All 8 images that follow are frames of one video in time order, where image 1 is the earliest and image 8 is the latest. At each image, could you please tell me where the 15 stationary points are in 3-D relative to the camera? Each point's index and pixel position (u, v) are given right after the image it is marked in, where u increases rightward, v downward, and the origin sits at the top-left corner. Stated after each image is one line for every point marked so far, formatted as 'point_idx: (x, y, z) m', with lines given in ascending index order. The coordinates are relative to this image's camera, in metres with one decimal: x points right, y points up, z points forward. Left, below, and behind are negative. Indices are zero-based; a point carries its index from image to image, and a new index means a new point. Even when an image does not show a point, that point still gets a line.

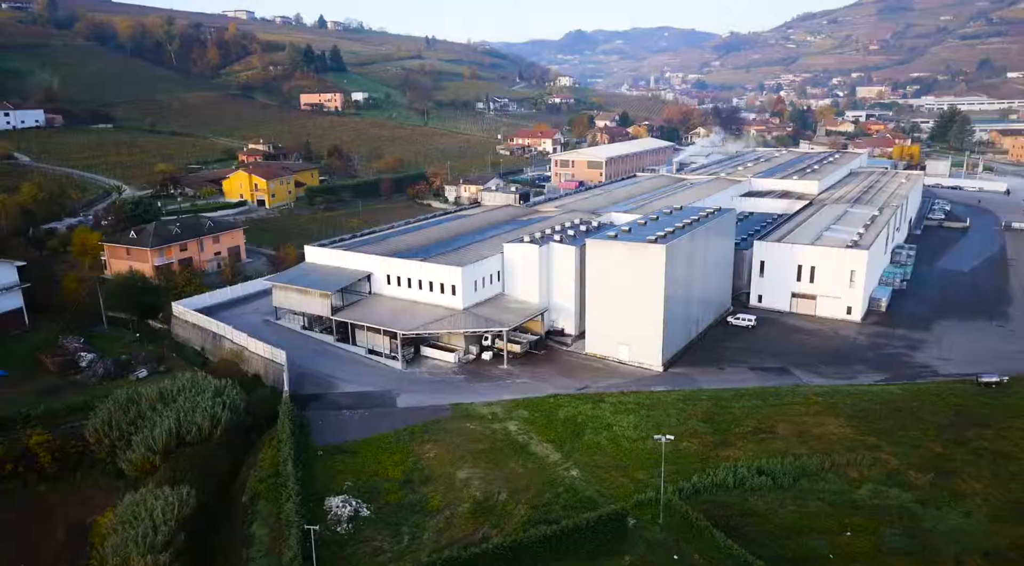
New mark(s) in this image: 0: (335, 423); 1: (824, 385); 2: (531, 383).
0: (-2.9, -2.3, +12.5) m
1: (+5.8, -1.9, +14.2) m
2: (+0.3, -1.9, +14.2) m
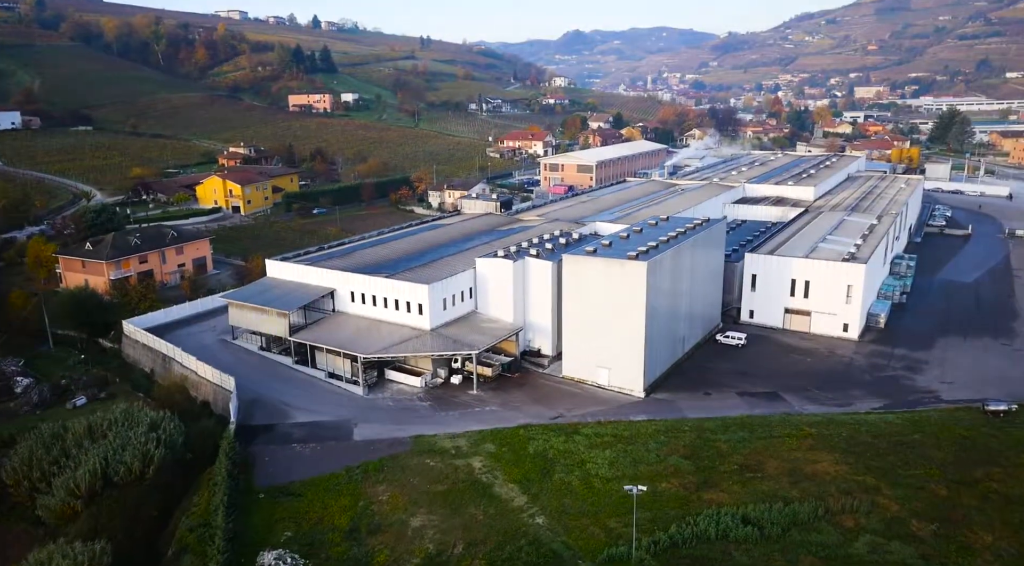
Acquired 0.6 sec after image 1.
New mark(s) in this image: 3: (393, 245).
0: (-3.4, -2.6, +11.4) m
1: (+5.3, -2.2, +13.1) m
2: (-0.2, -2.2, +13.1) m
3: (-2.7, +0.9, +17.4) m
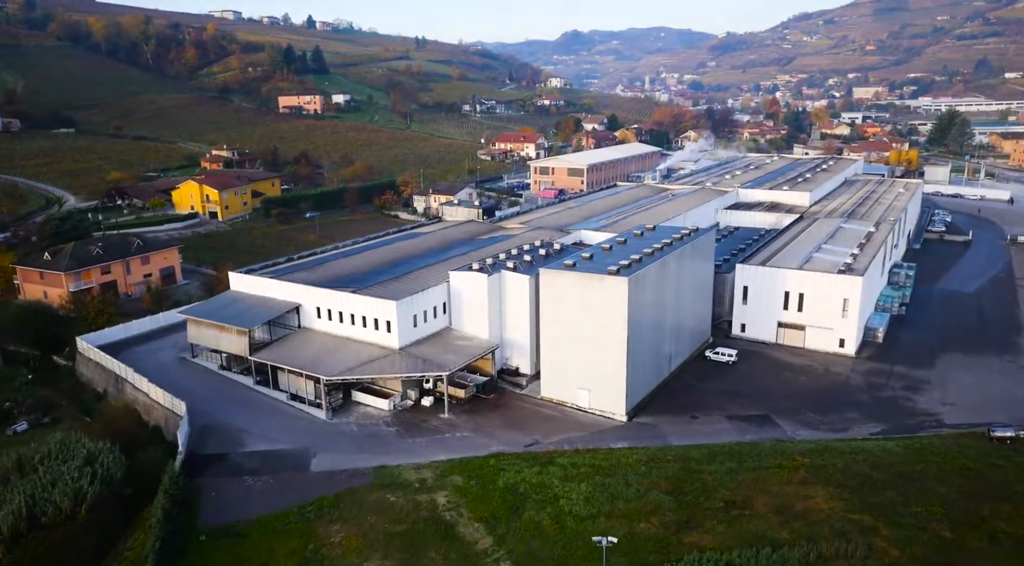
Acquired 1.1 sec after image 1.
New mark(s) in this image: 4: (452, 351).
0: (-3.9, -2.9, +10.5) m
1: (+4.8, -2.5, +12.2) m
2: (-0.6, -2.5, +12.2) m
3: (-3.2, +0.6, +16.6) m
4: (-1.1, -1.2, +13.5) m
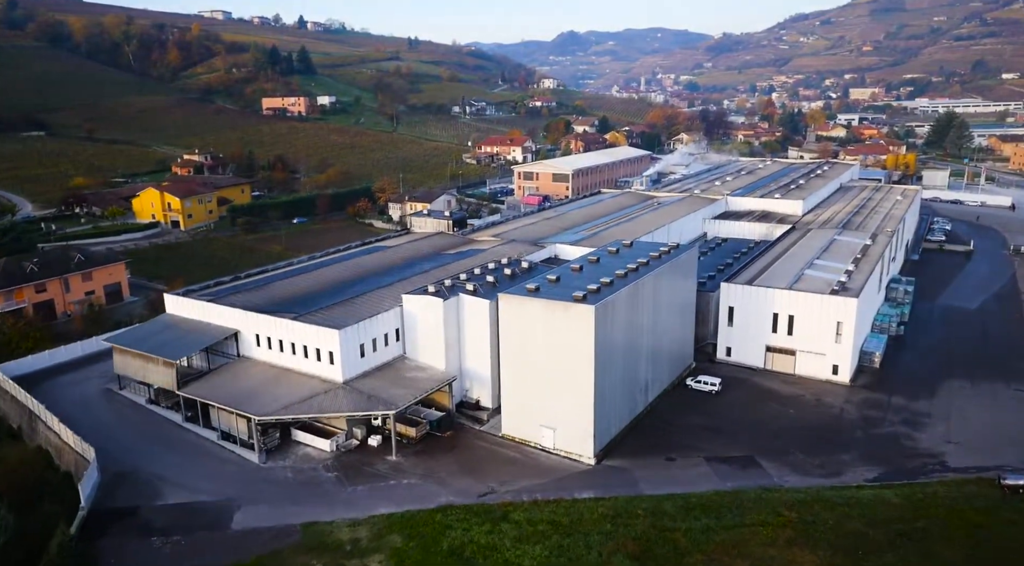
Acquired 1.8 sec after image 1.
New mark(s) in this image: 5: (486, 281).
0: (-4.5, -3.3, +9.2) m
1: (+4.1, -2.9, +10.9) m
2: (-1.3, -2.9, +10.9) m
3: (-3.9, +0.2, +15.2) m
4: (-1.7, -1.6, +12.2) m
5: (-0.5, 0.0, +13.6) m
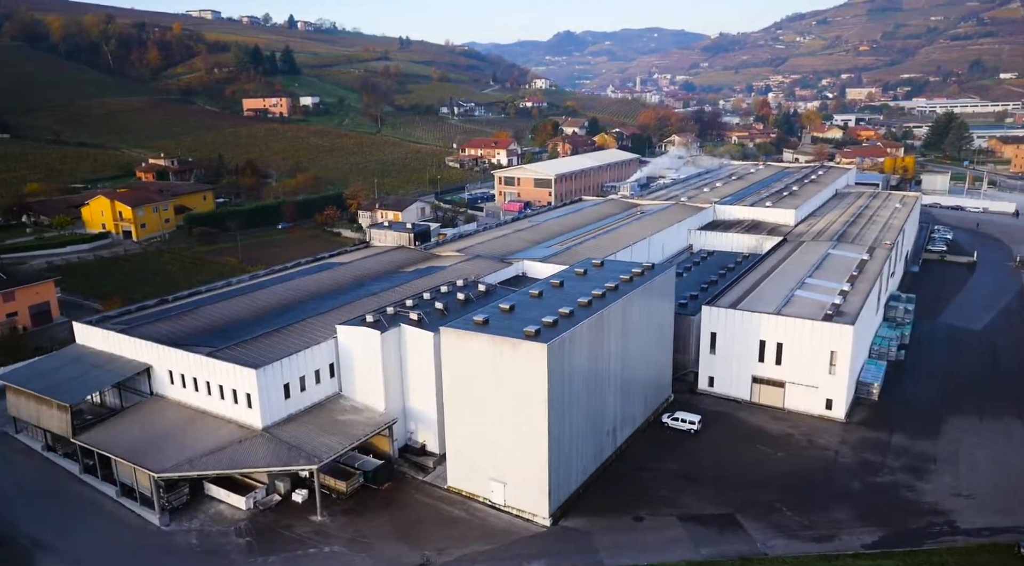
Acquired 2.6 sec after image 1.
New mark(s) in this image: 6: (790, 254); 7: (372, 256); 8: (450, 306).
0: (-5.3, -3.8, +7.6) m
1: (+3.4, -3.3, +9.4) m
2: (-2.1, -3.3, +9.3) m
3: (-4.6, -0.3, +13.6) m
4: (-2.5, -2.1, +10.6) m
5: (-1.2, -0.4, +12.1) m
6: (+6.8, +0.7, +18.7) m
7: (-3.2, +0.6, +17.3) m
8: (-1.0, -0.4, +12.3) m
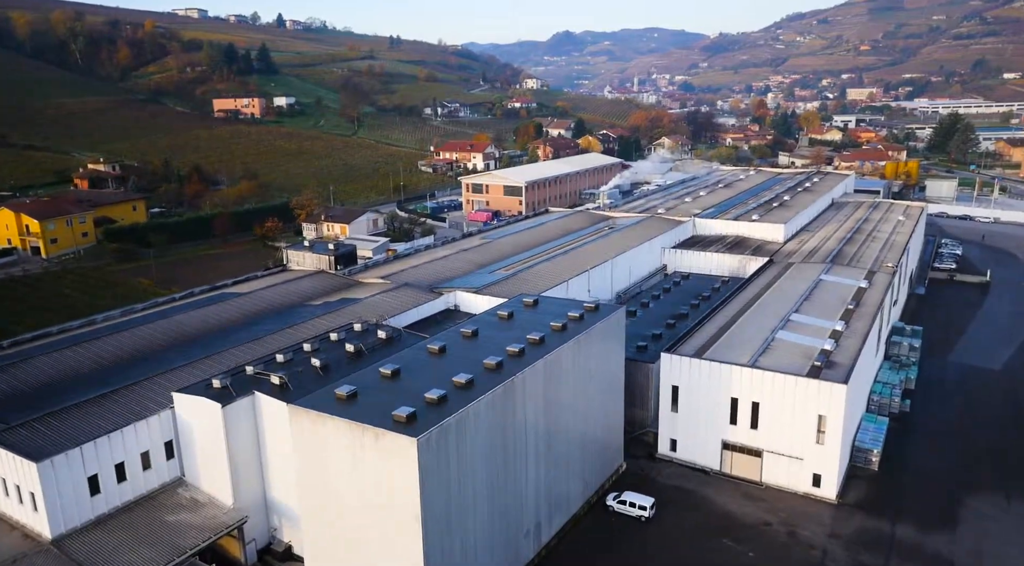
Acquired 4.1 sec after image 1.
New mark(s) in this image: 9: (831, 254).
0: (-6.6, -4.4, +5.0) m
1: (+2.1, -4.0, +6.7) m
2: (-3.3, -4.0, +6.7) m
3: (-5.9, -0.9, +11.0) m
4: (-3.8, -2.7, +8.0) m
5: (-2.5, -1.0, +9.4) m
6: (+5.6, +0.1, +16.1) m
7: (-4.4, 0.0, +14.7) m
8: (-2.3, -1.0, +9.6) m
9: (+7.5, +0.7, +17.9) m
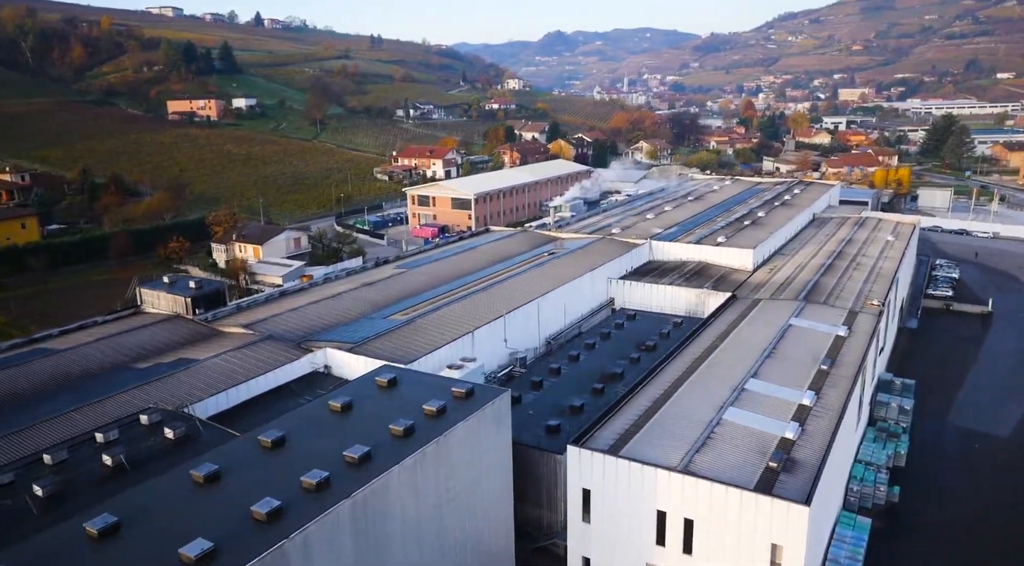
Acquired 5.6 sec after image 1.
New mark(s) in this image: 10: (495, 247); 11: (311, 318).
0: (-8.1, -5.2, +2.0) m
1: (+0.5, -4.7, +3.9) m
2: (-4.9, -4.7, +3.8) m
3: (-7.5, -1.7, +8.1) m
4: (-5.4, -3.5, +5.1) m
5: (-4.1, -1.8, +6.5) m
6: (+3.9, -0.7, +13.2) m
7: (-6.1, -0.8, +11.8) m
8: (-3.9, -1.8, +6.7) m
9: (+5.8, -0.1, +15.1) m
10: (-0.4, +0.8, +18.4) m
11: (-3.3, -0.6, +12.4) m
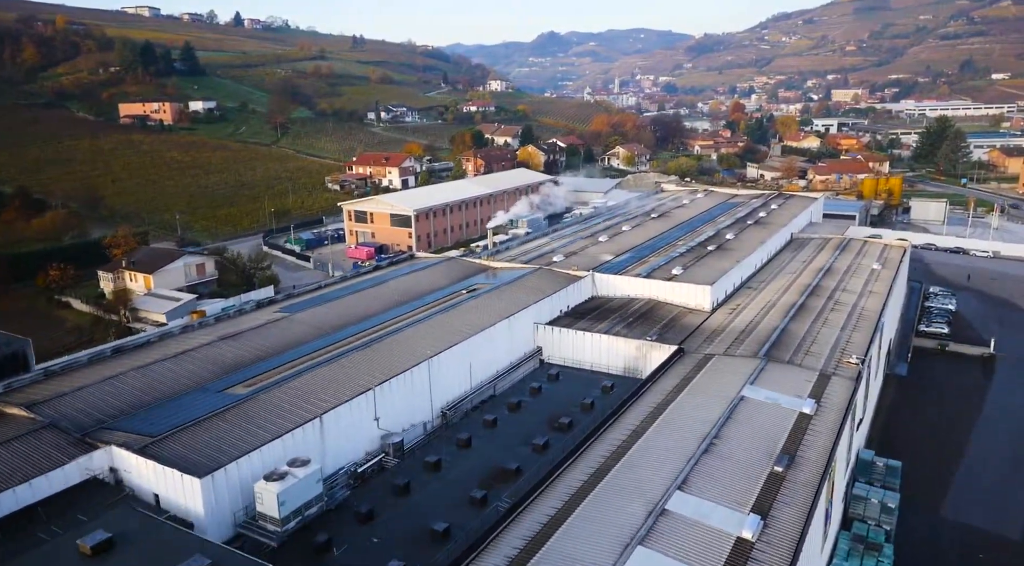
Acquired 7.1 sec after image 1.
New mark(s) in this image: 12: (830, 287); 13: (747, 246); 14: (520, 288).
0: (-9.7, -6.0, -0.7) m
1: (-1.0, -5.5, +1.1) m
2: (-6.5, -5.5, +1.0) m
3: (-9.1, -2.5, +5.3) m
4: (-6.9, -4.3, +2.3) m
5: (-5.7, -2.6, +3.8) m
6: (+2.3, -1.5, +10.5) m
7: (-7.7, -1.6, +9.0) m
8: (-5.4, -2.6, +4.0) m
9: (+4.2, -0.9, +12.3) m
10: (-2.1, 0.0, +15.7) m
11: (-4.9, -1.4, +9.6) m
12: (+6.3, -0.1, +15.1) m
13: (+5.3, +0.8, +17.3) m
14: (+0.1, -0.2, +14.3) m
